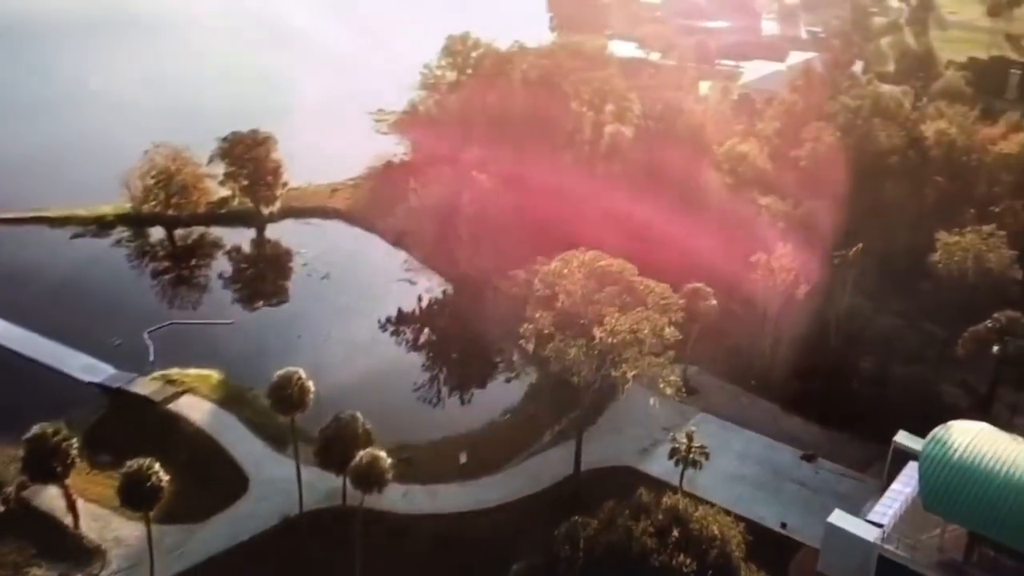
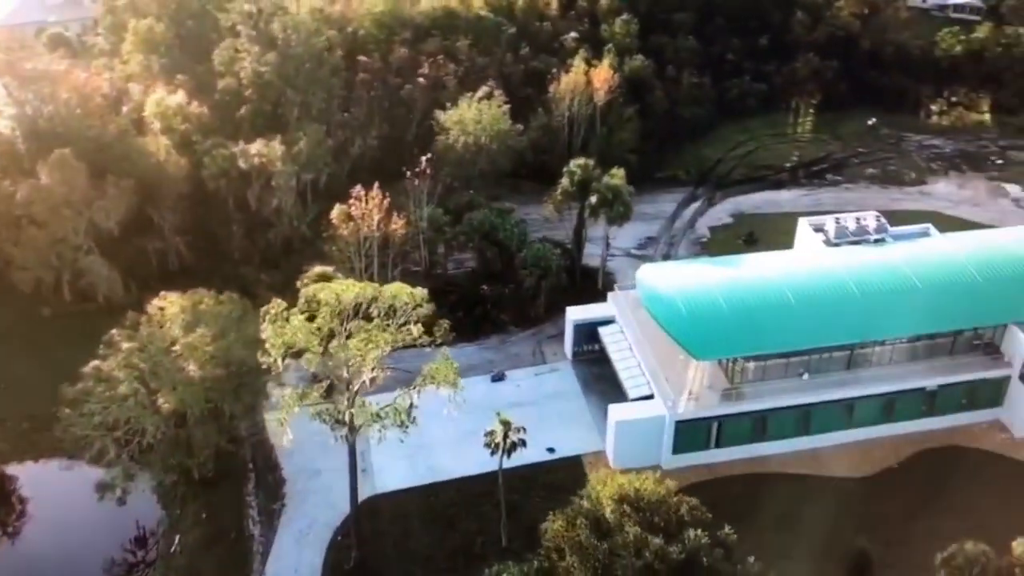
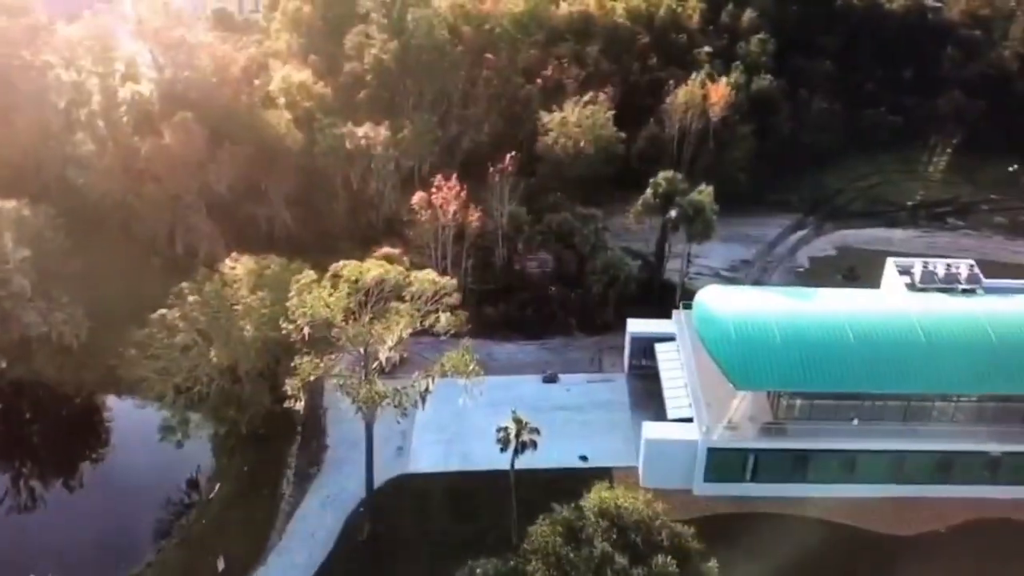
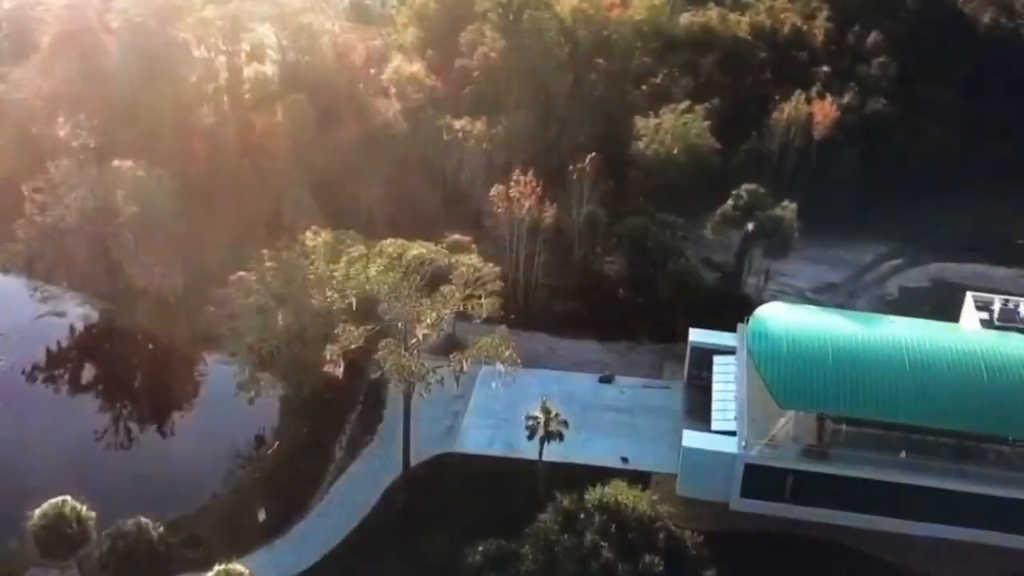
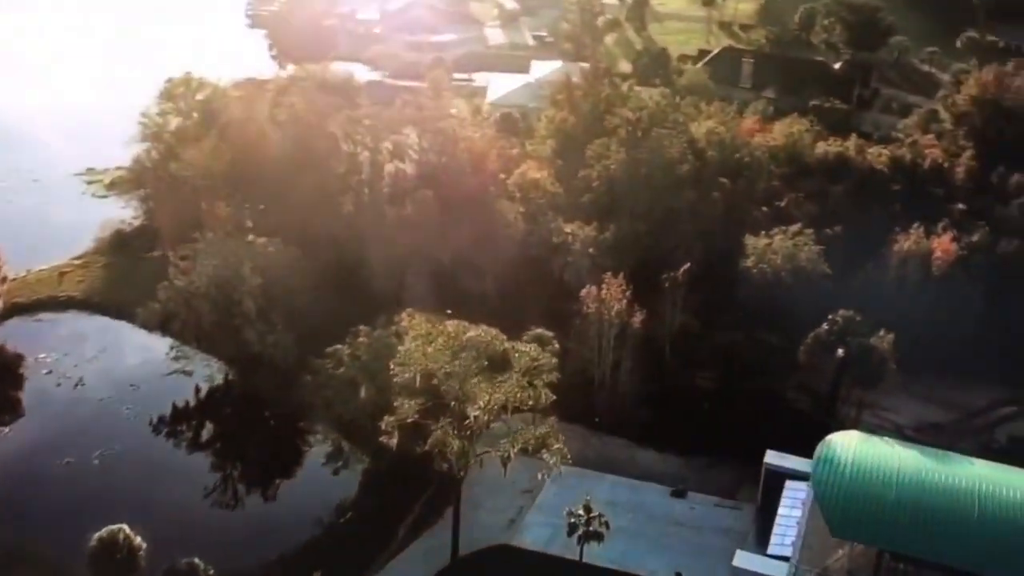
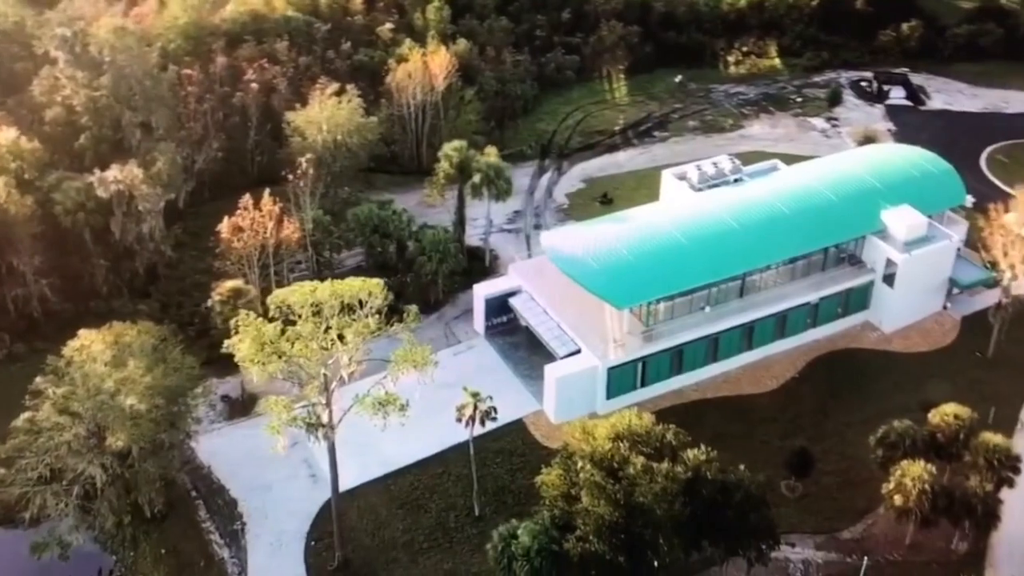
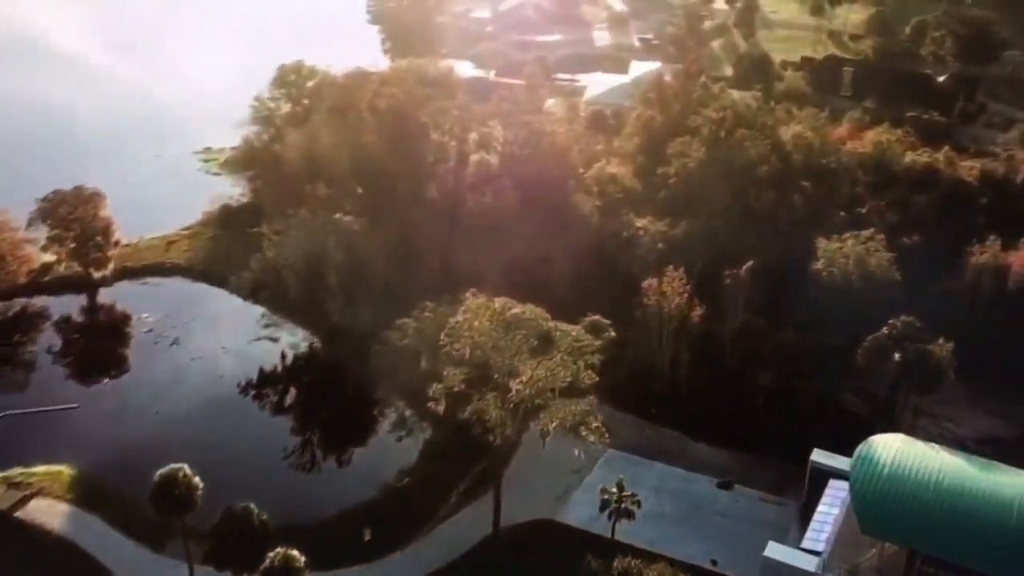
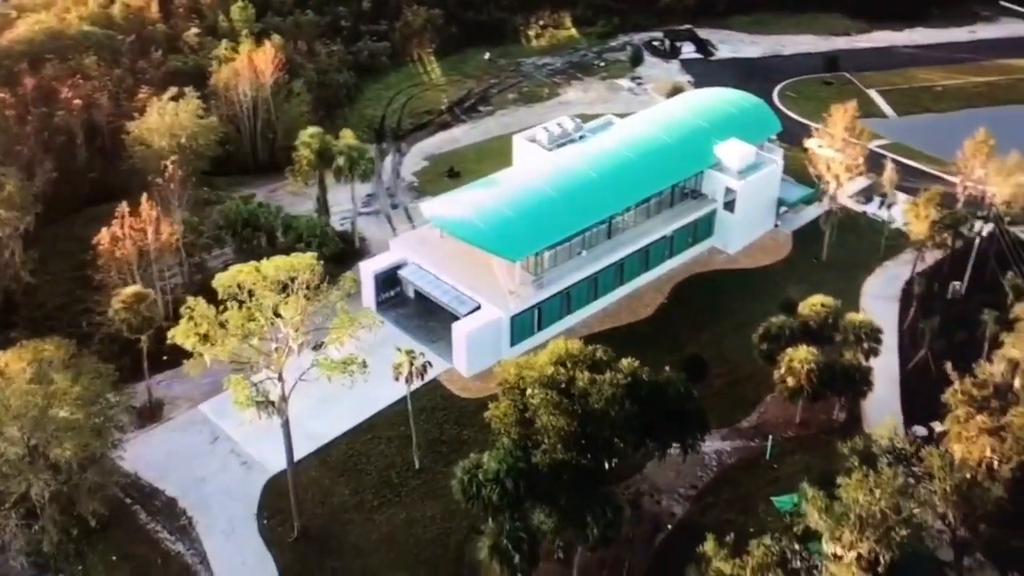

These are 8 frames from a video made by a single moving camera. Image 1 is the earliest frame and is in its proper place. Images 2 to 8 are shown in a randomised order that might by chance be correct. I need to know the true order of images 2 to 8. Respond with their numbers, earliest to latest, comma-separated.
7, 5, 4, 3, 2, 6, 8
